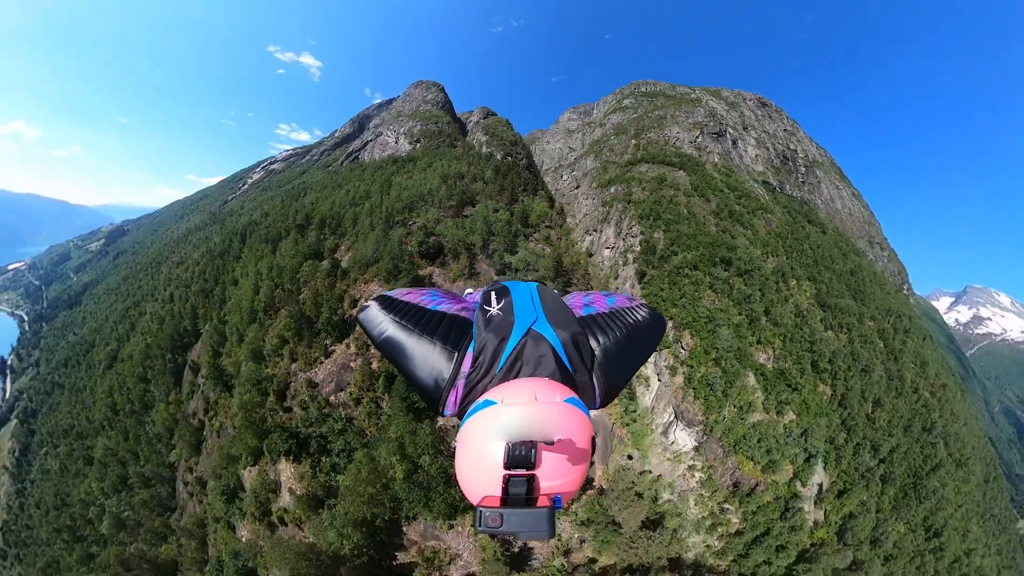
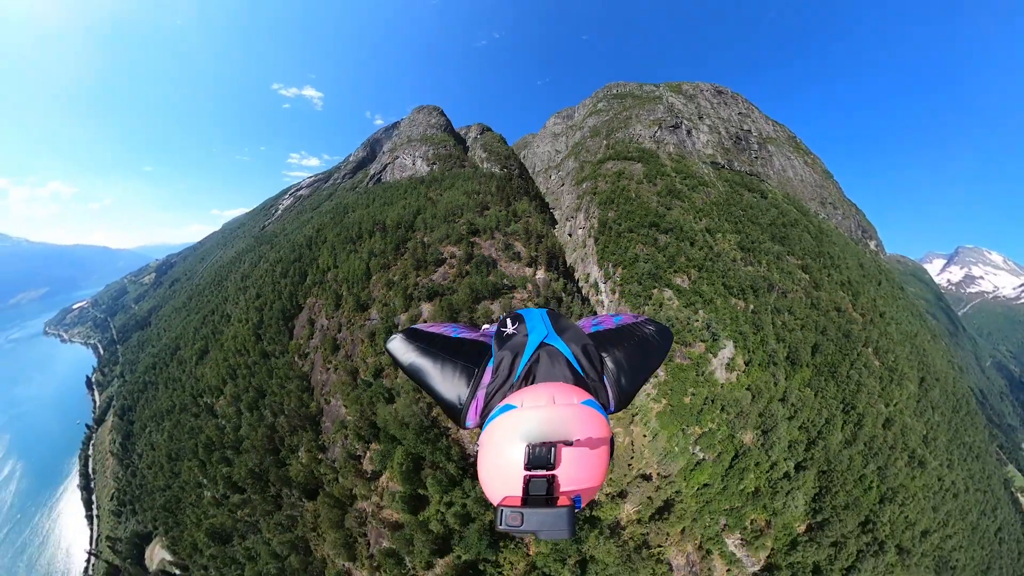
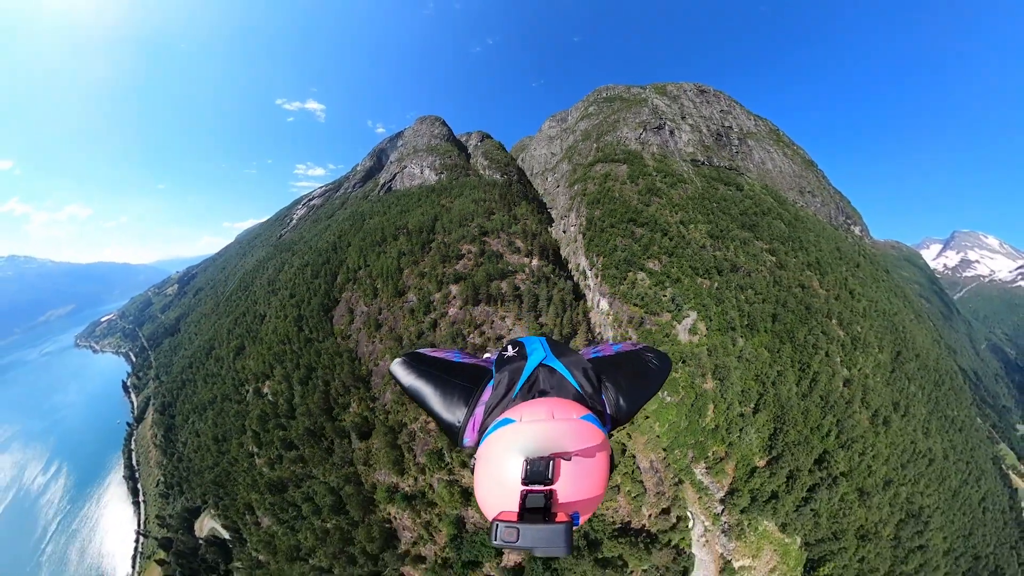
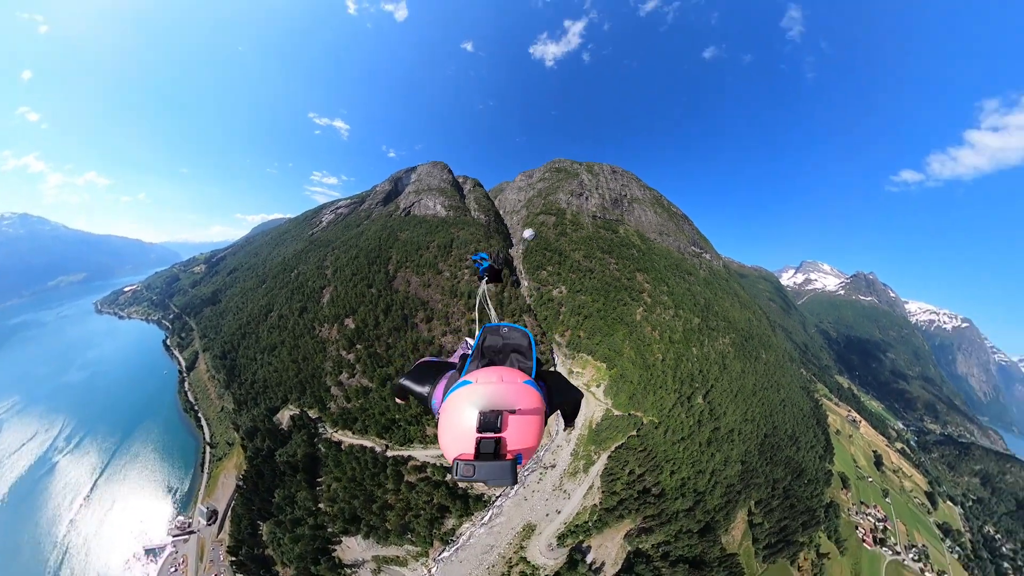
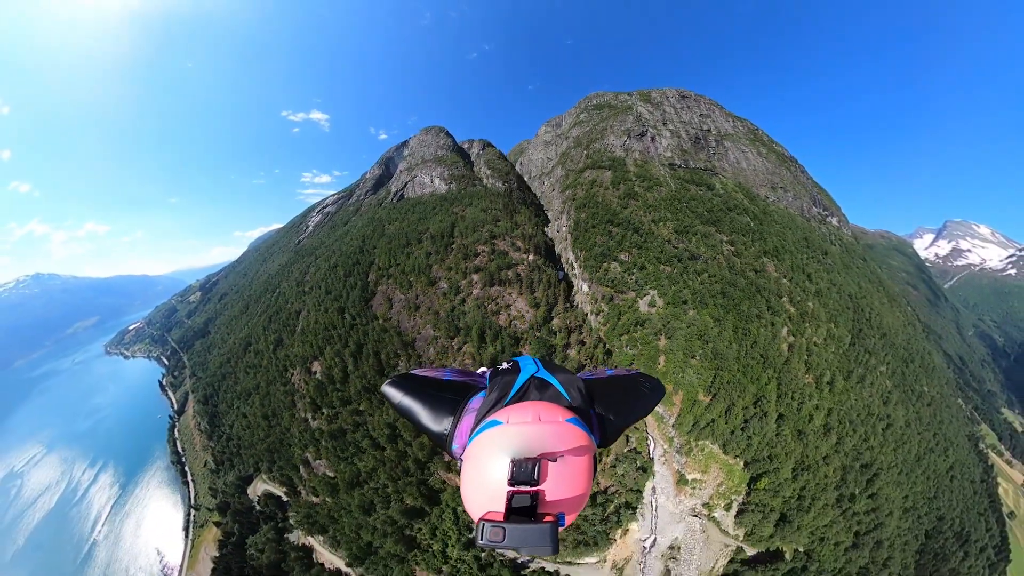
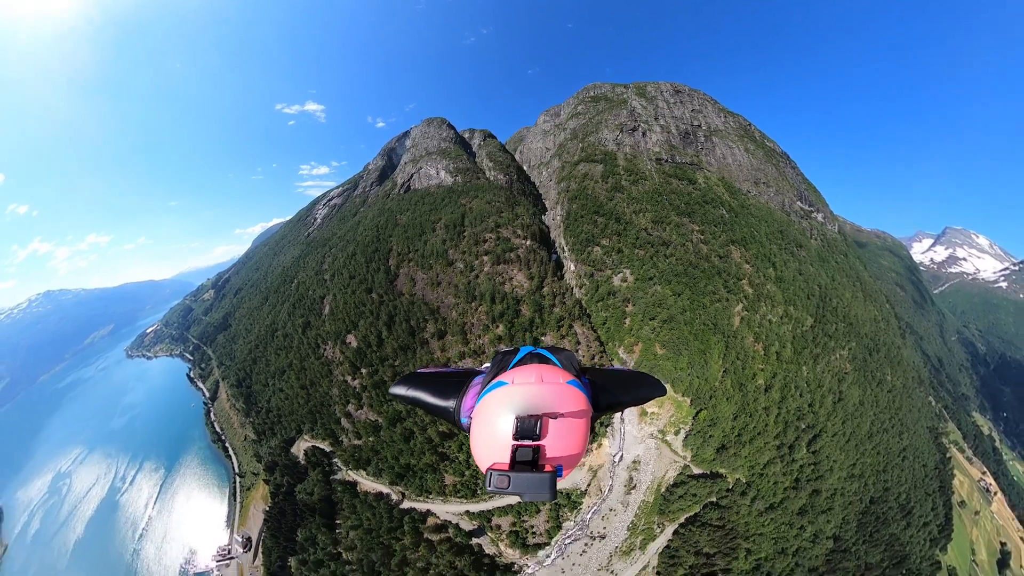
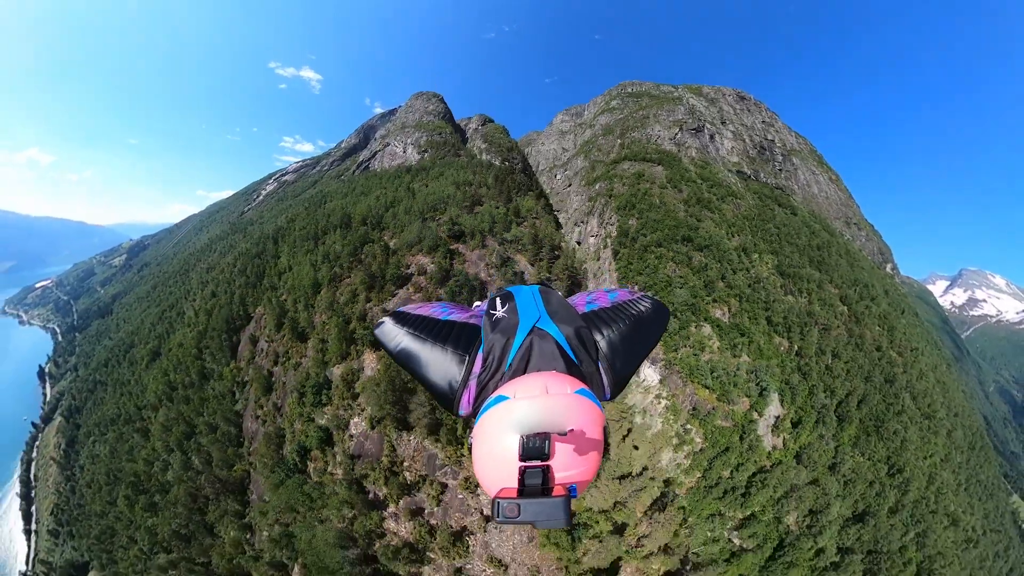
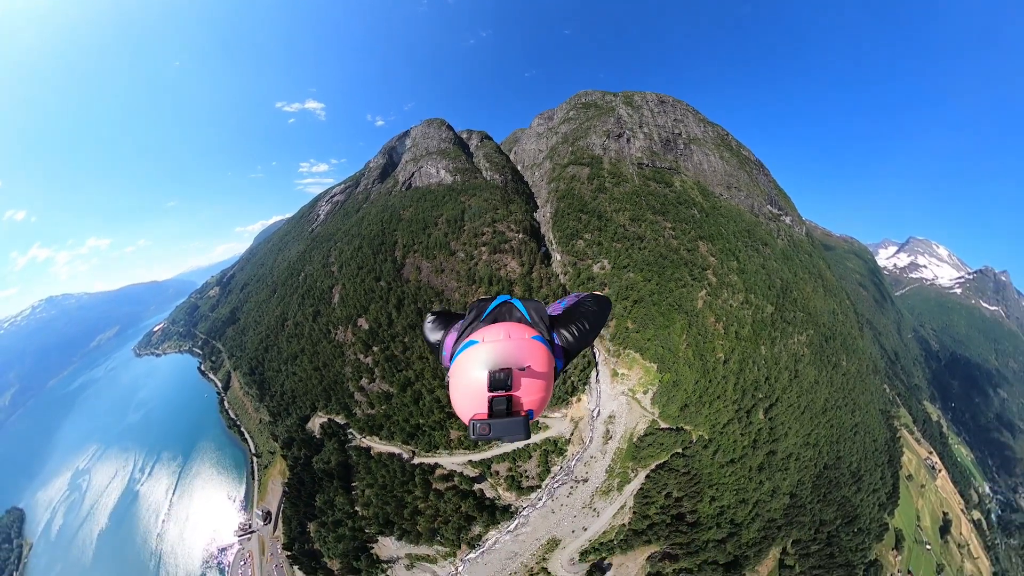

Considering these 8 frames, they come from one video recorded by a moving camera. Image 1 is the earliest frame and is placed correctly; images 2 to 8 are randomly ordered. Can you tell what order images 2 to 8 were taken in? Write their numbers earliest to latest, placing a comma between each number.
7, 2, 3, 5, 6, 8, 4
